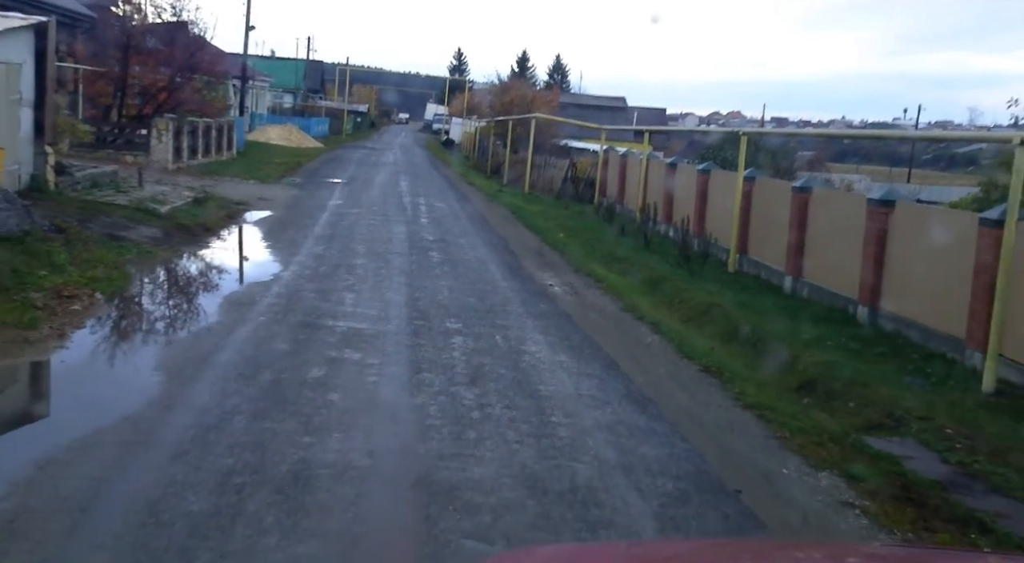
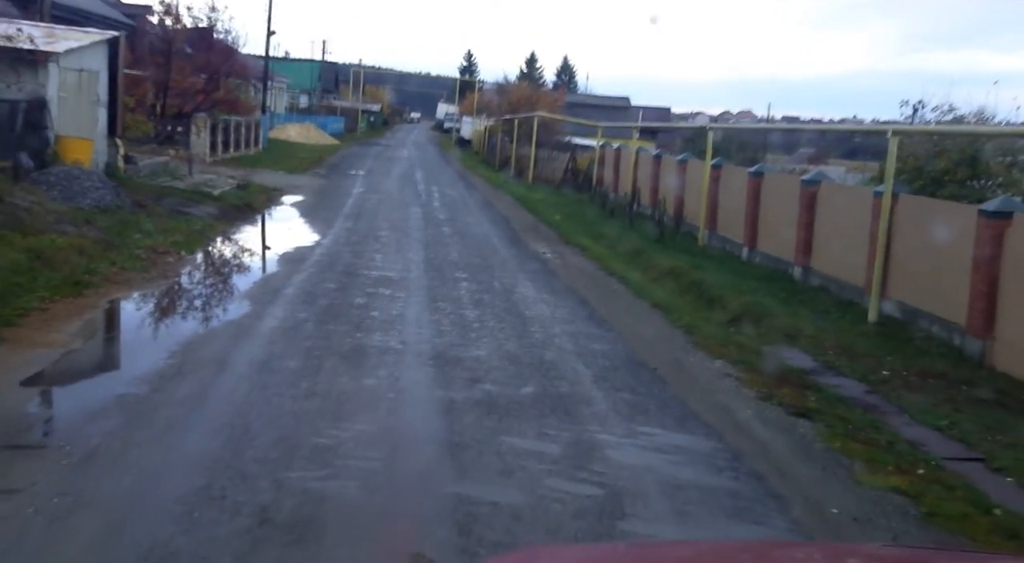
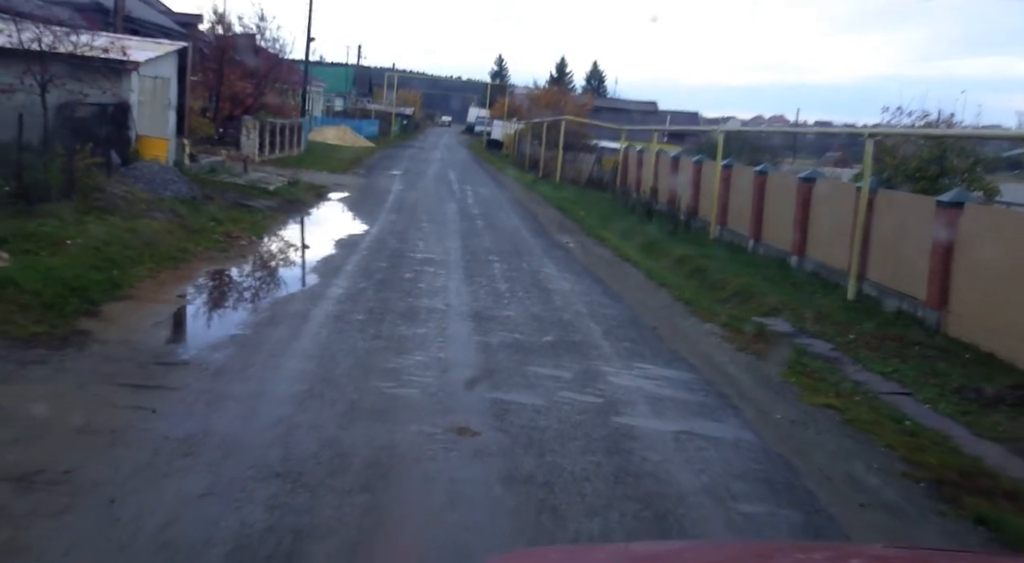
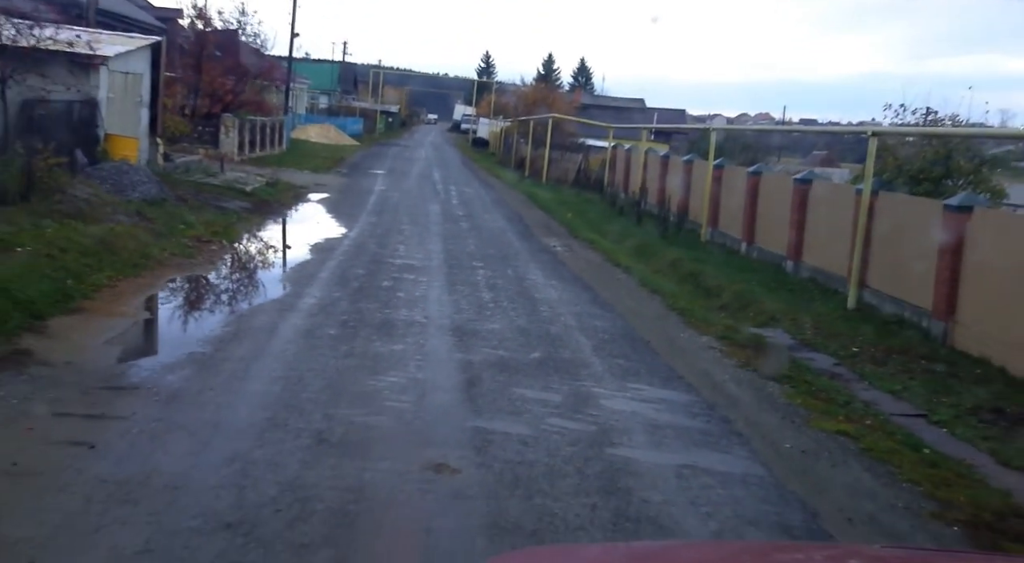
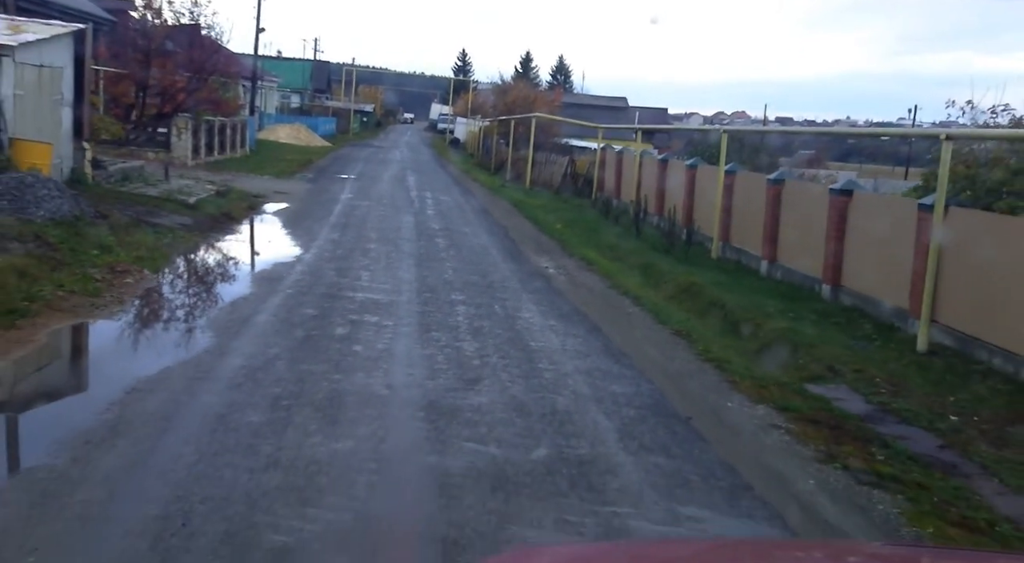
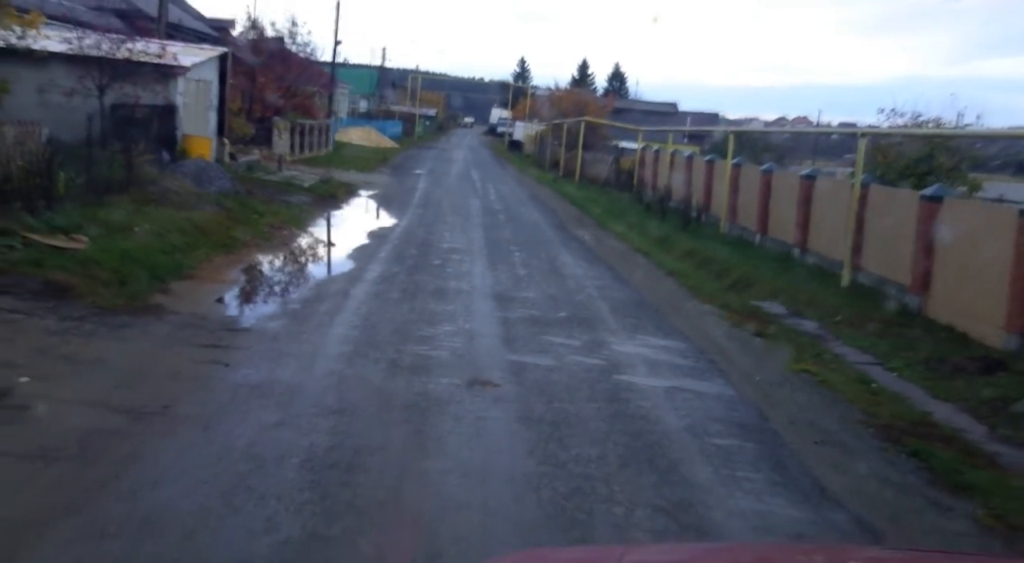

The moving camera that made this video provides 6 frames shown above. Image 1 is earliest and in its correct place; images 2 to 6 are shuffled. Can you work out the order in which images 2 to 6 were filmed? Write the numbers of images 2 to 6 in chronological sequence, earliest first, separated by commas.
5, 2, 4, 3, 6
